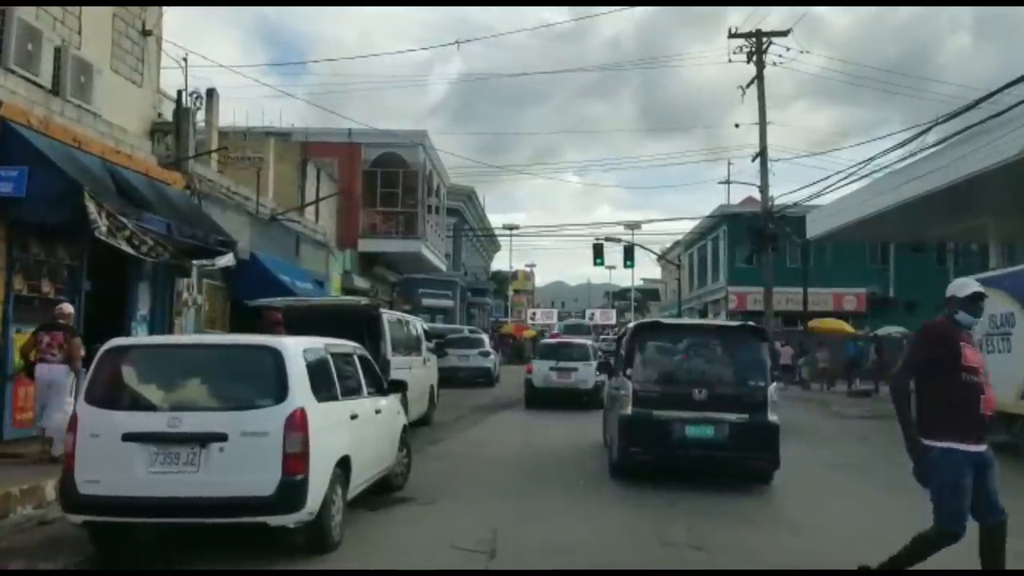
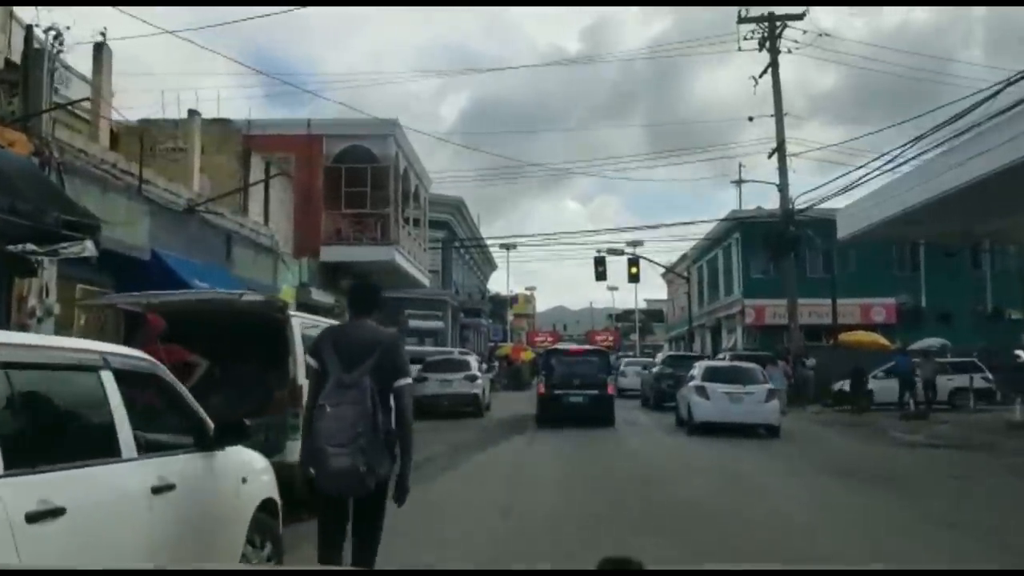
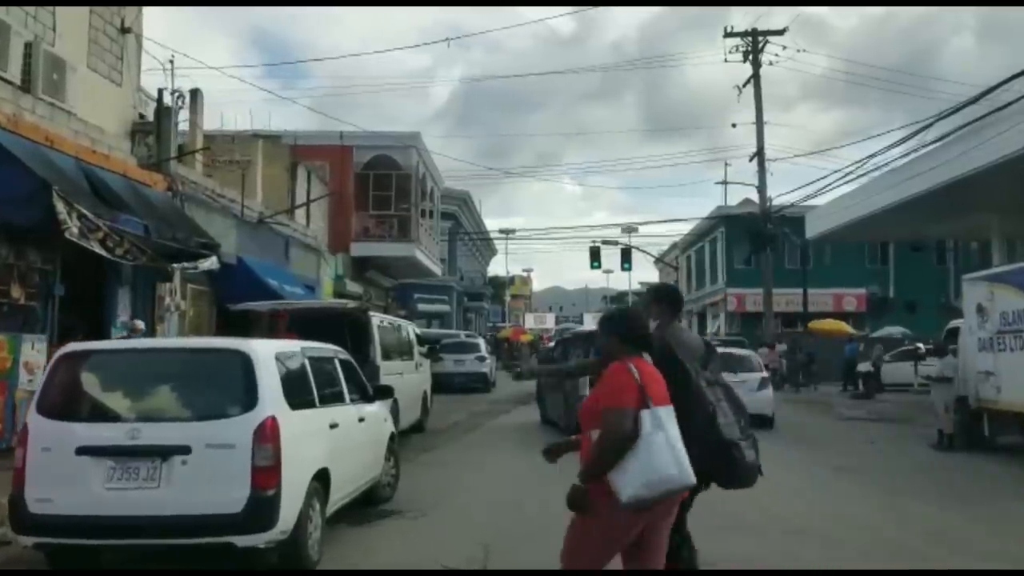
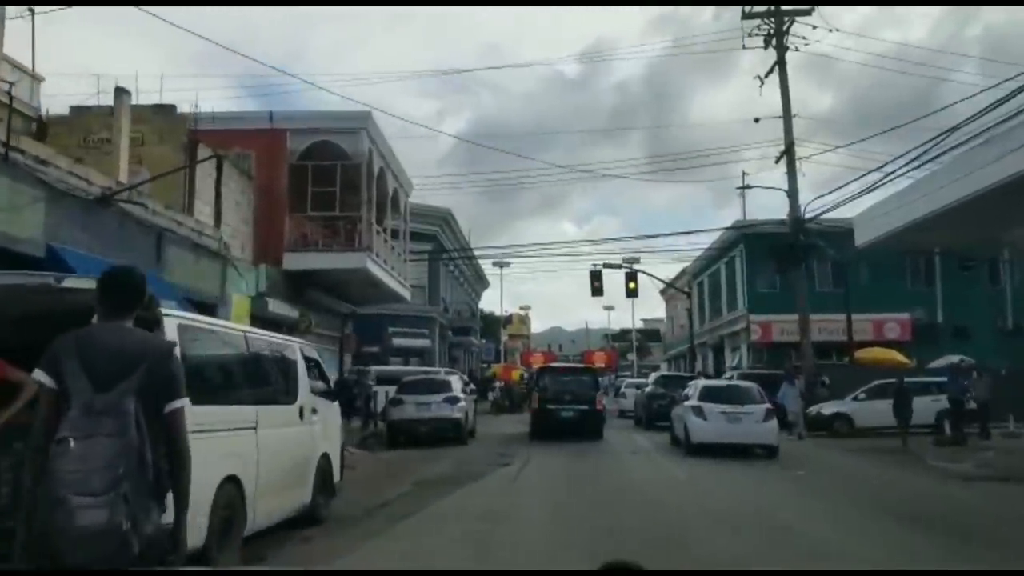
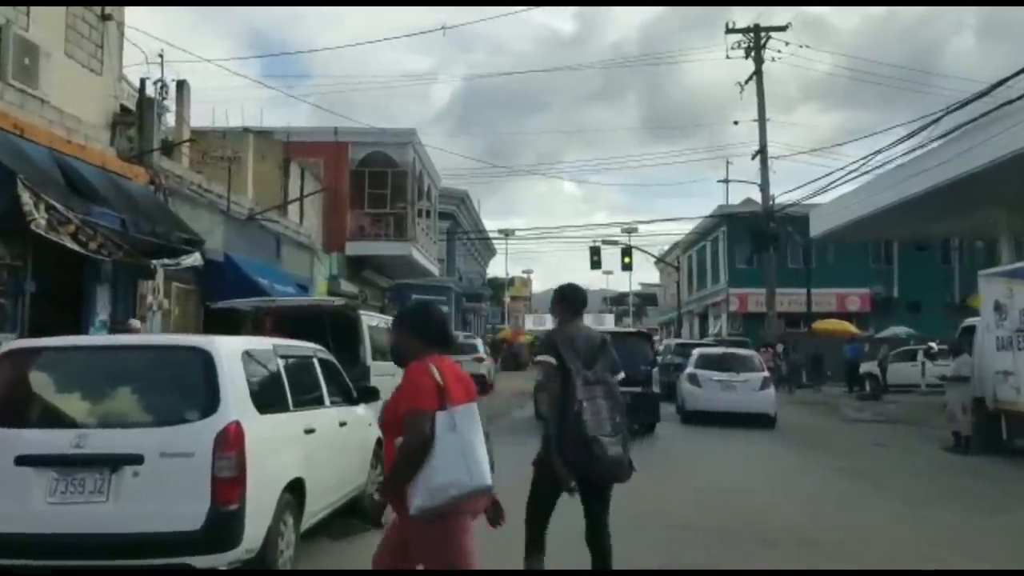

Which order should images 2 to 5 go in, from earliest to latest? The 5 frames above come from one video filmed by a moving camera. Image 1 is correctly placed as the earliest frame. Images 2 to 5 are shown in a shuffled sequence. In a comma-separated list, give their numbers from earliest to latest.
3, 5, 2, 4
